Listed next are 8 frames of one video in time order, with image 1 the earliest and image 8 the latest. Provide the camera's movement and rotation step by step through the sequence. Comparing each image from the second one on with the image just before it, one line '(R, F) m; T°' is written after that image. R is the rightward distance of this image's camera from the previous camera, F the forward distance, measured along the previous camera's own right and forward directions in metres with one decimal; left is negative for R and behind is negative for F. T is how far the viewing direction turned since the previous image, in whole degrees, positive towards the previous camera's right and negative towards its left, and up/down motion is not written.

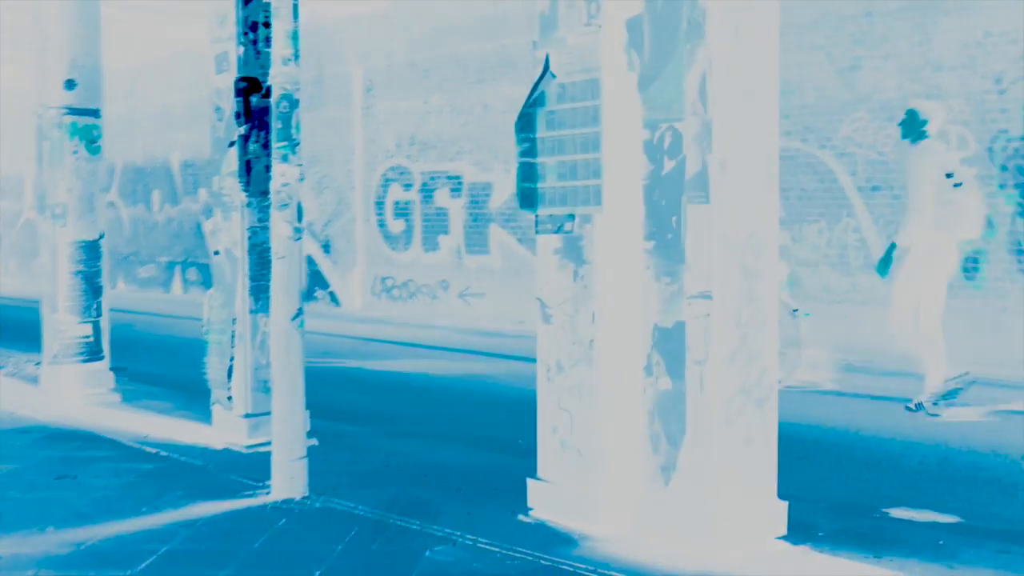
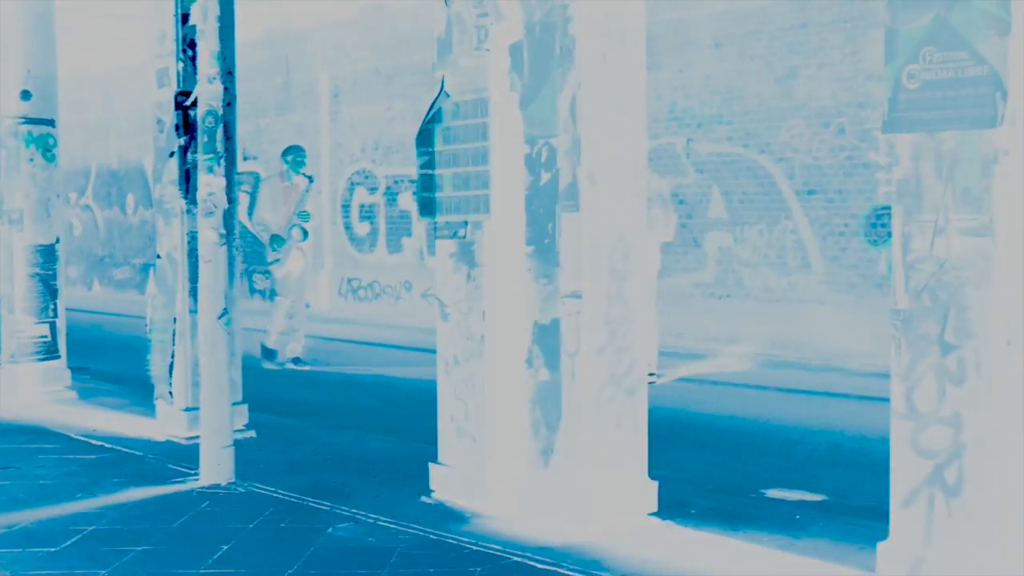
(+0.5, -0.5) m; +1°
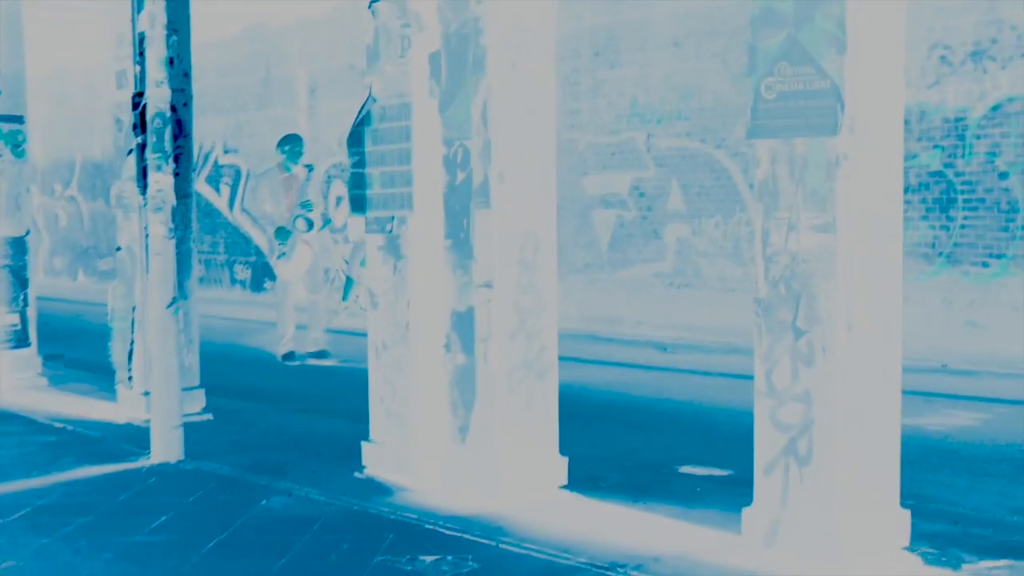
(+0.4, -0.5) m; 0°
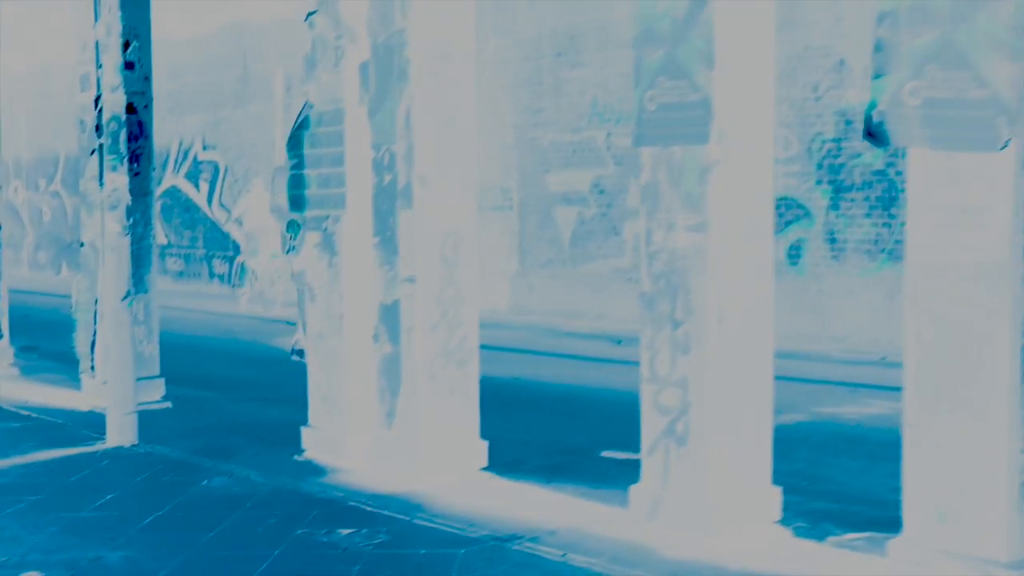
(+0.4, -0.5) m; 0°
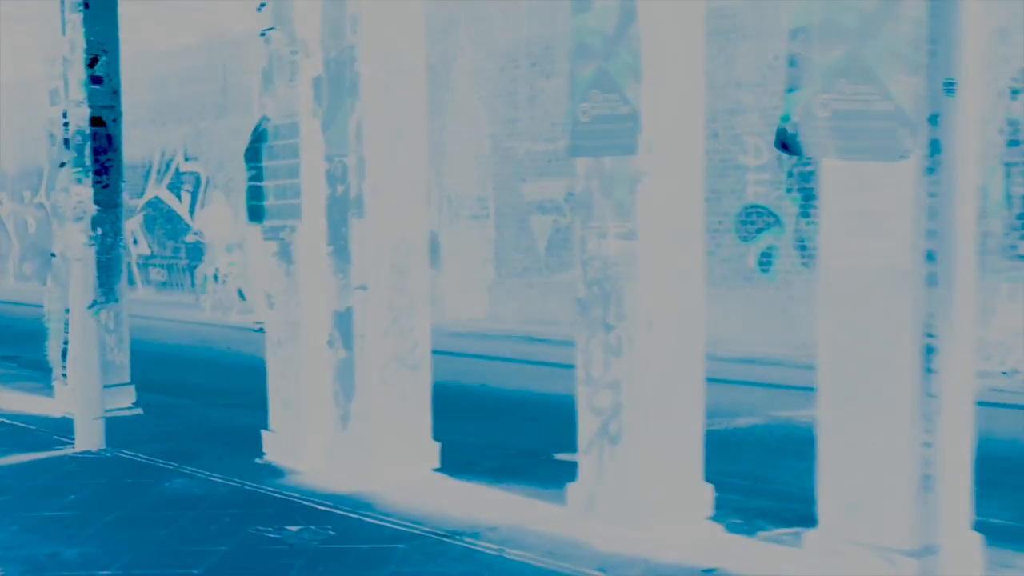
(+0.3, -0.2) m; 0°
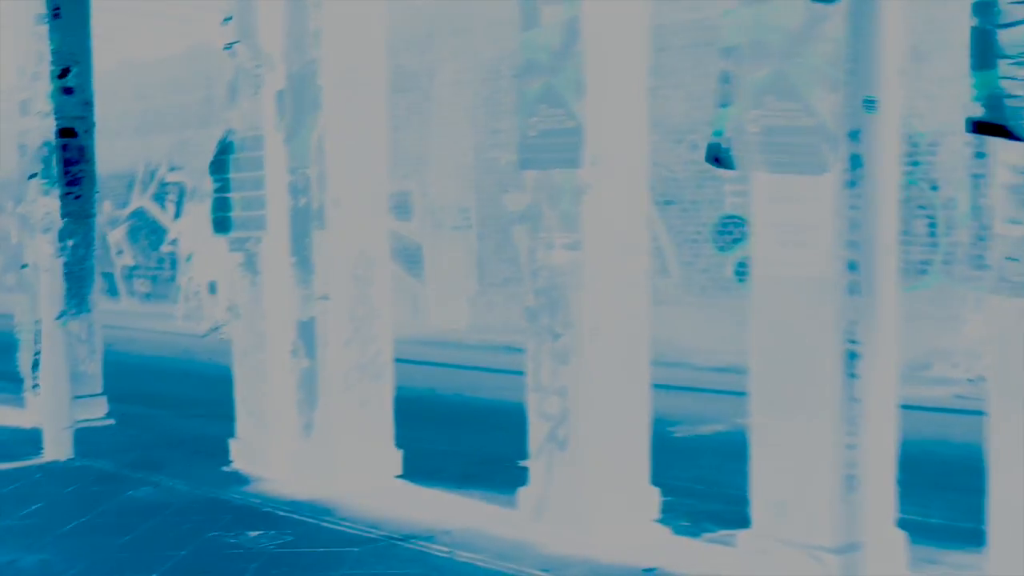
(+0.2, -0.2) m; 0°
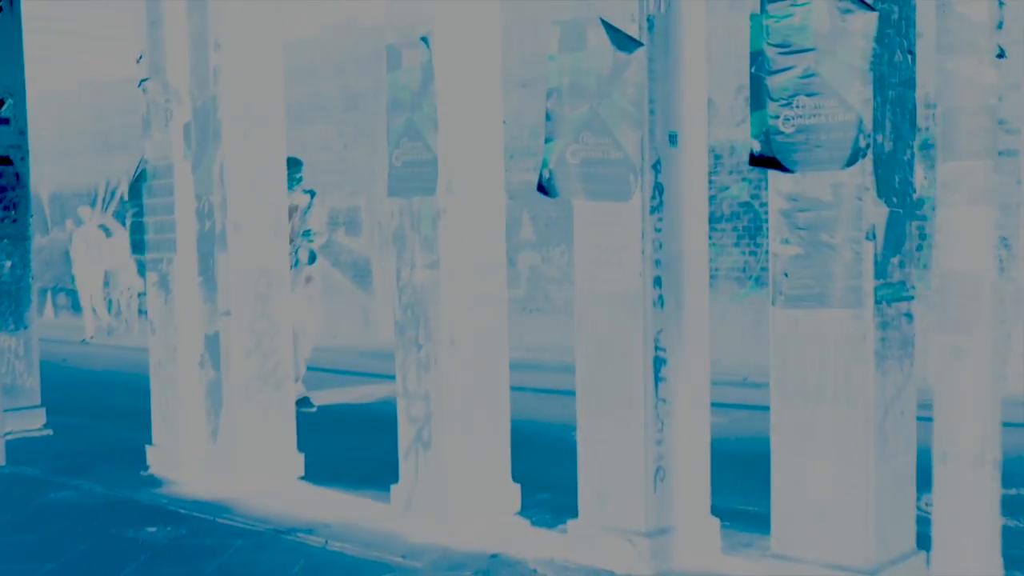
(+0.6, -0.6) m; +1°
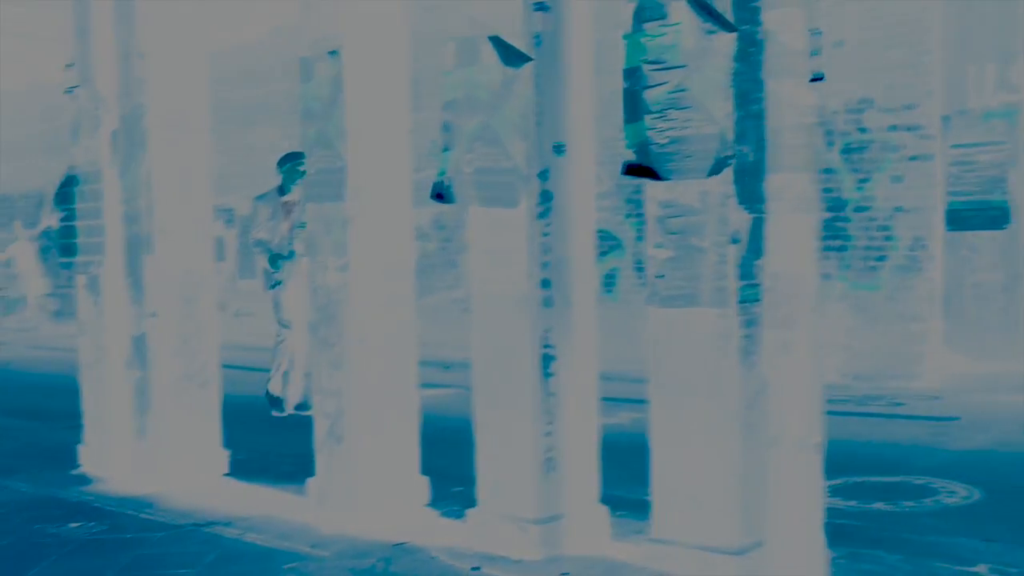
(+0.3, -0.3) m; +2°
